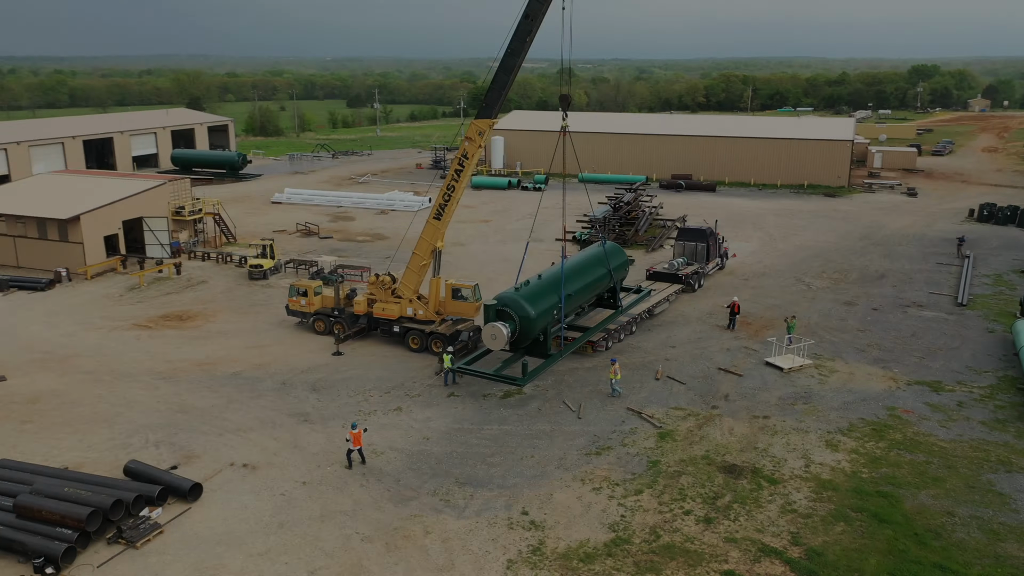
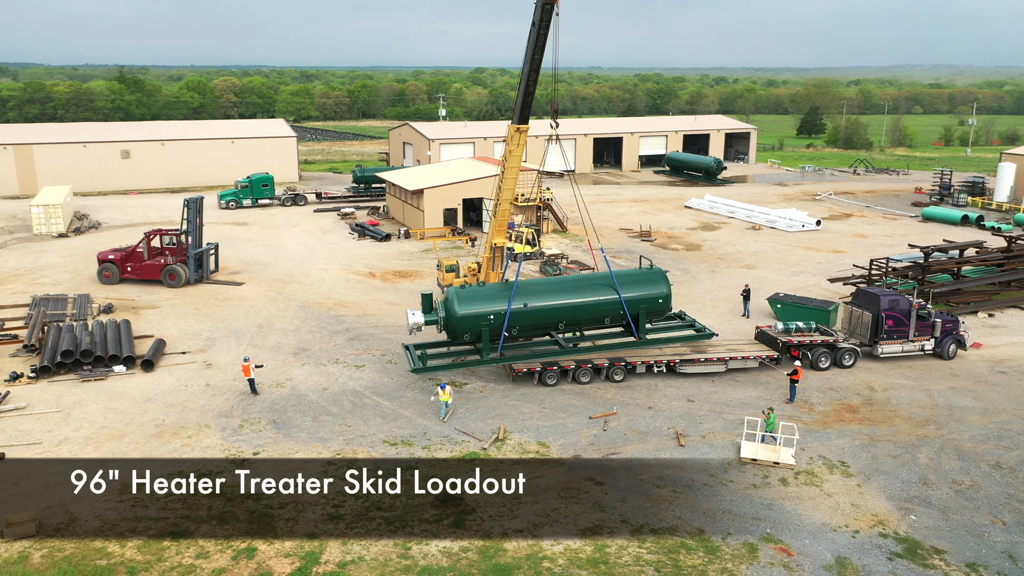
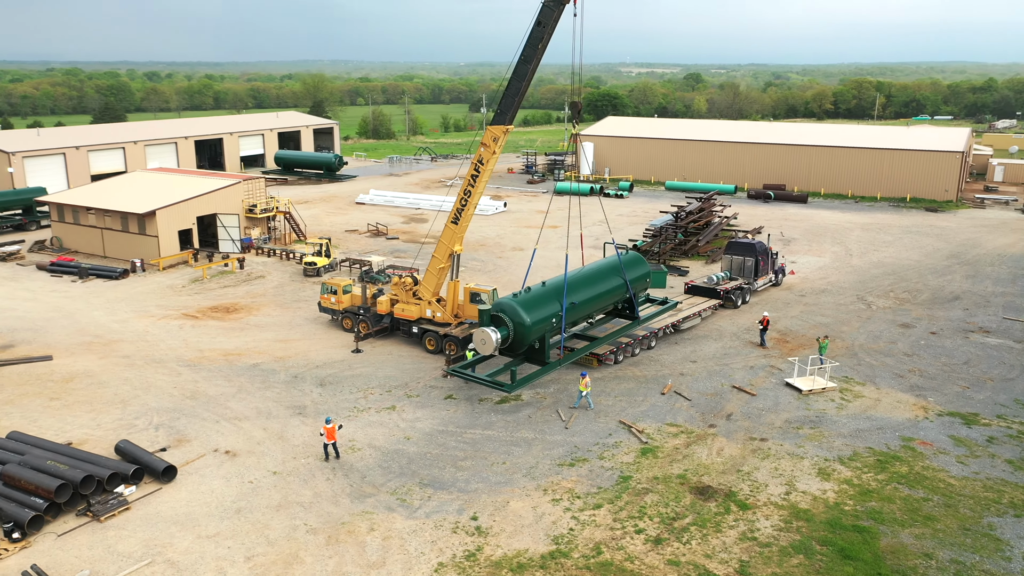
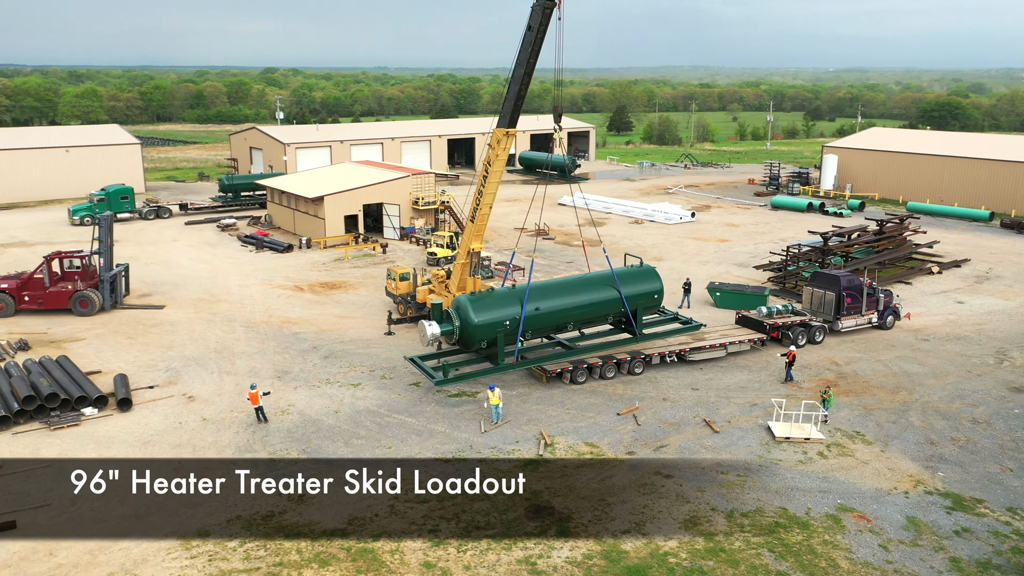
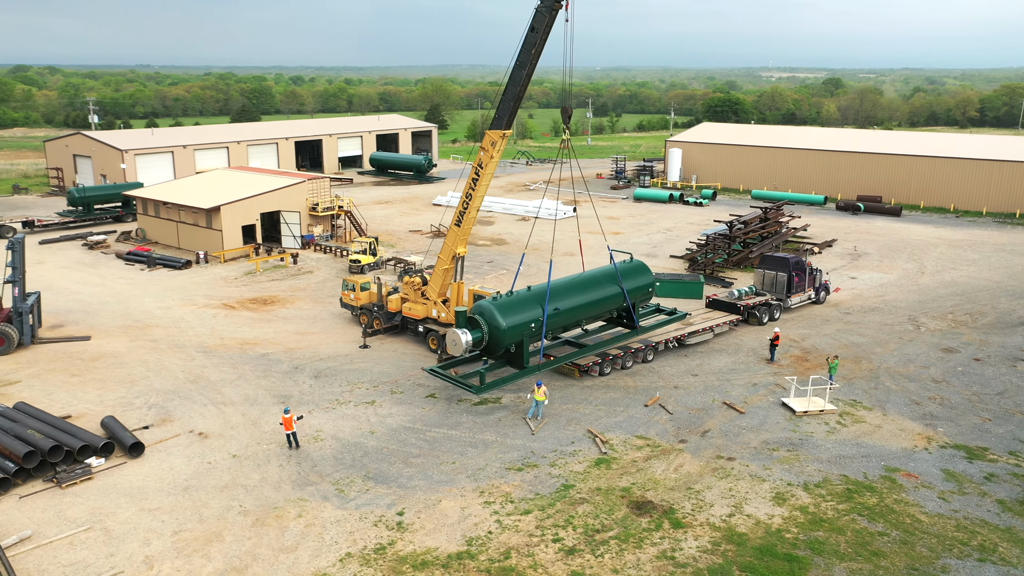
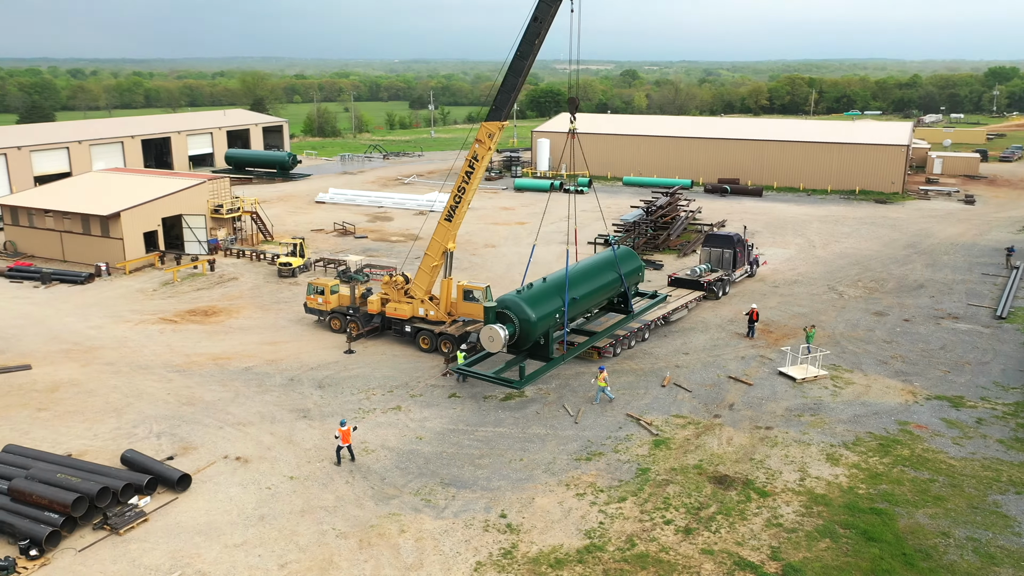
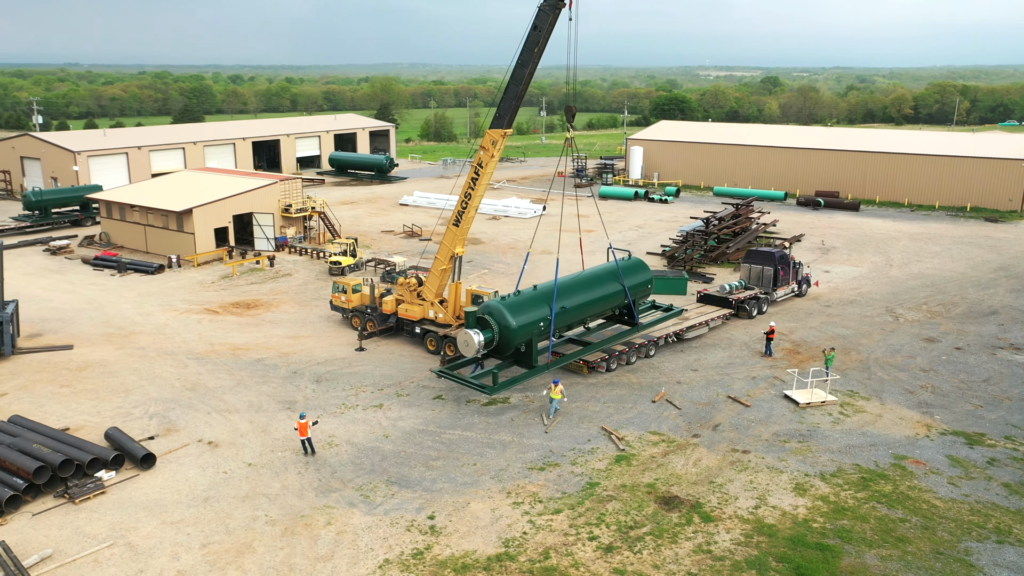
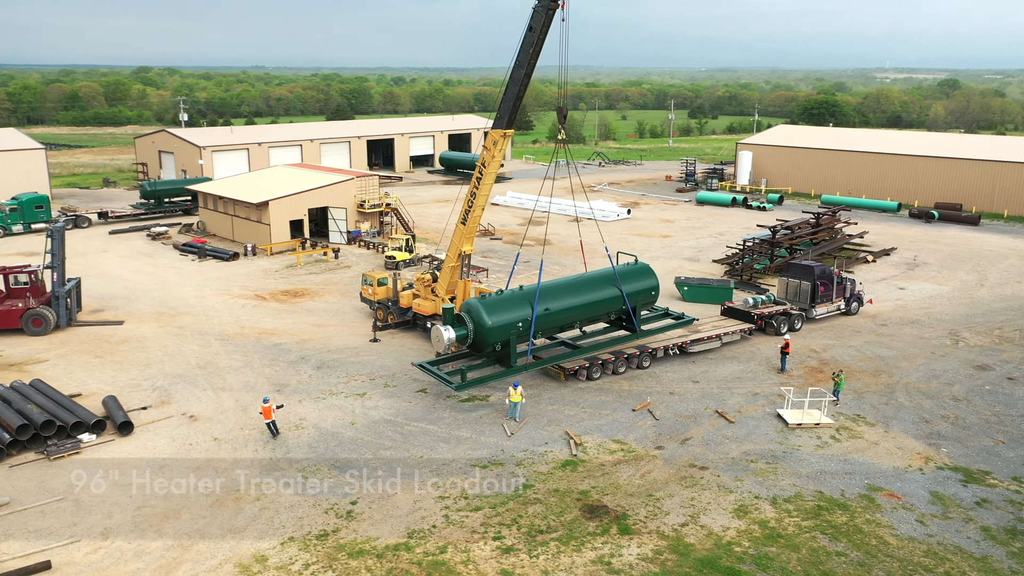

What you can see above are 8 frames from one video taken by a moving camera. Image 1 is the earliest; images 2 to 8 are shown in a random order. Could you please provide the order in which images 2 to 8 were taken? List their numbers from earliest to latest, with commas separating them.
6, 3, 7, 5, 8, 4, 2
